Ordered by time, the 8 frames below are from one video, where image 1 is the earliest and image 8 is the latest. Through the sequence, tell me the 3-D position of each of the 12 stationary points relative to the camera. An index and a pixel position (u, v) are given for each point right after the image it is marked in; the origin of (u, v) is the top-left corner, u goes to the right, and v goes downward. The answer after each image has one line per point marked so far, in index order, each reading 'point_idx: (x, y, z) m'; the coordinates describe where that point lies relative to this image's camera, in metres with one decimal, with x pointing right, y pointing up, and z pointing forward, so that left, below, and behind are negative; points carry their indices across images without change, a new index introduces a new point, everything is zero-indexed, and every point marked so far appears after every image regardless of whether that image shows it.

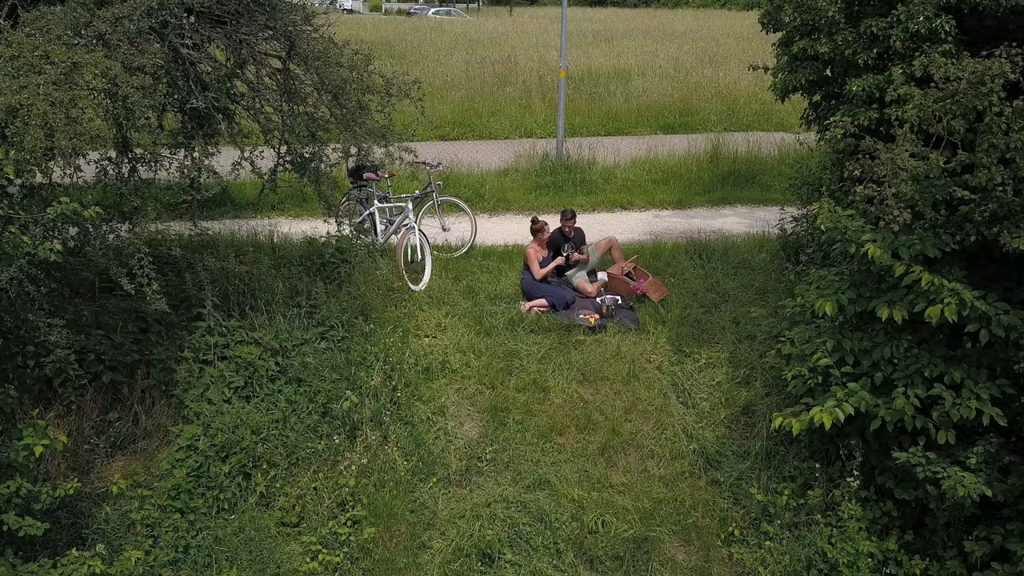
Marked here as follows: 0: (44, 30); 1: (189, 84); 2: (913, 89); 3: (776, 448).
0: (-2.3, +1.3, +4.3) m
1: (-1.9, +1.2, +5.1) m
2: (+2.1, +1.0, +4.4) m
3: (+1.7, -1.1, +5.6) m
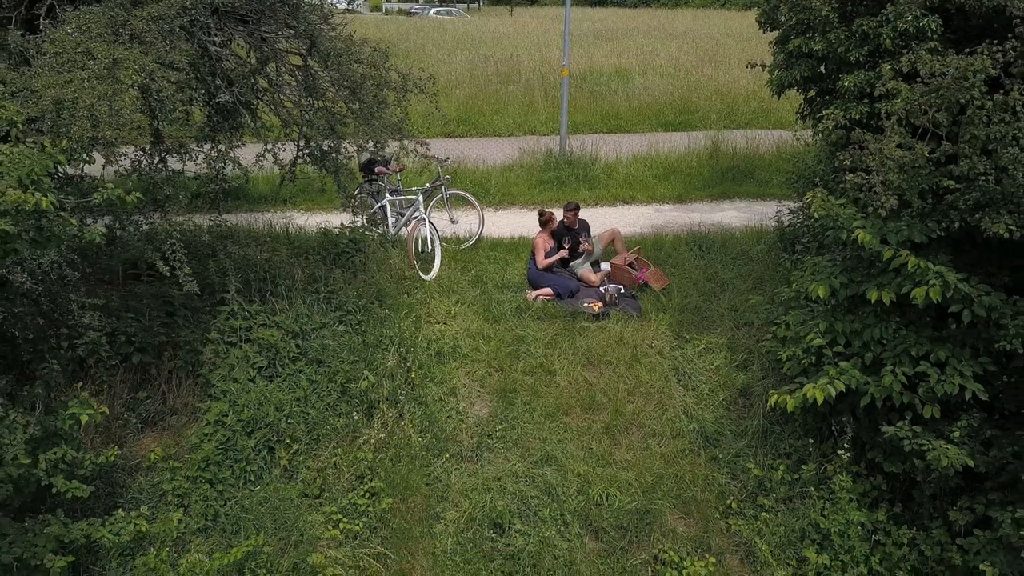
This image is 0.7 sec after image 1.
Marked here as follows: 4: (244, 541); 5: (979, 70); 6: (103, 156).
0: (-2.3, +1.4, +4.6) m
1: (-1.8, +1.3, +5.3) m
2: (+2.1, +1.1, +4.7) m
3: (+1.8, -1.0, +5.9) m
4: (-1.5, -1.4, +4.9) m
5: (+2.4, +1.1, +4.4) m
6: (-2.0, +0.7, +4.5) m
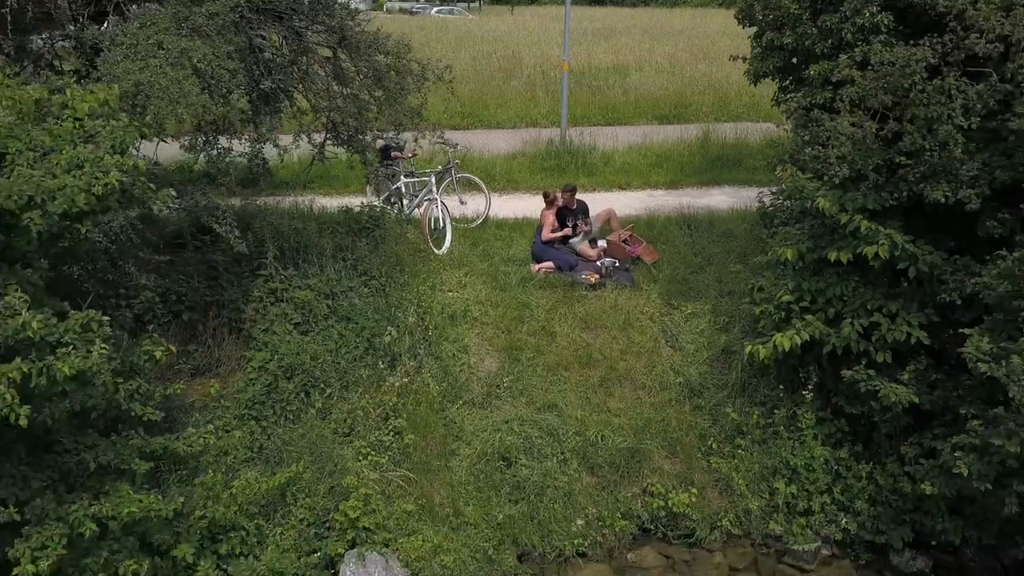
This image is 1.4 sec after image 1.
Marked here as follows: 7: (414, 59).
0: (-2.2, +1.6, +5.3) m
1: (-1.8, +1.6, +6.1) m
2: (+2.2, +1.4, +5.4) m
3: (+1.8, -0.7, +6.7) m
4: (-1.5, -1.2, +5.6) m
5: (+2.4, +1.4, +5.1) m
6: (-1.9, +1.0, +5.2) m
7: (-0.7, +1.8, +6.7) m
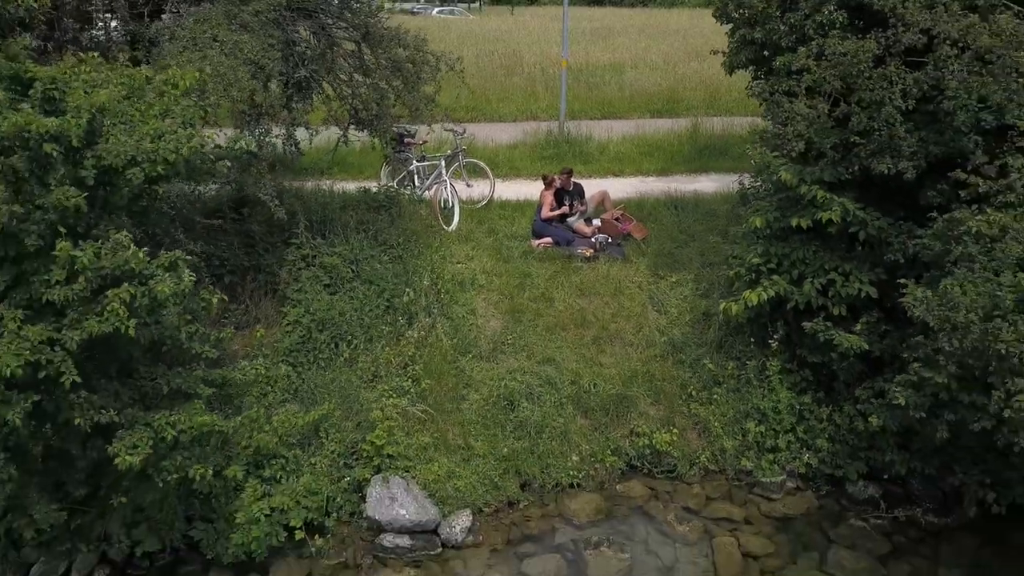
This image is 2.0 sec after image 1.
0: (-2.2, +1.9, +6.2) m
1: (-1.7, +1.8, +6.9) m
2: (+2.2, +1.7, +6.3) m
3: (+1.8, -0.4, +7.5) m
4: (-1.5, -0.9, +6.5) m
5: (+2.5, +1.6, +6.0) m
6: (-1.9, +1.3, +6.0) m
7: (-0.7, +2.1, +7.5) m
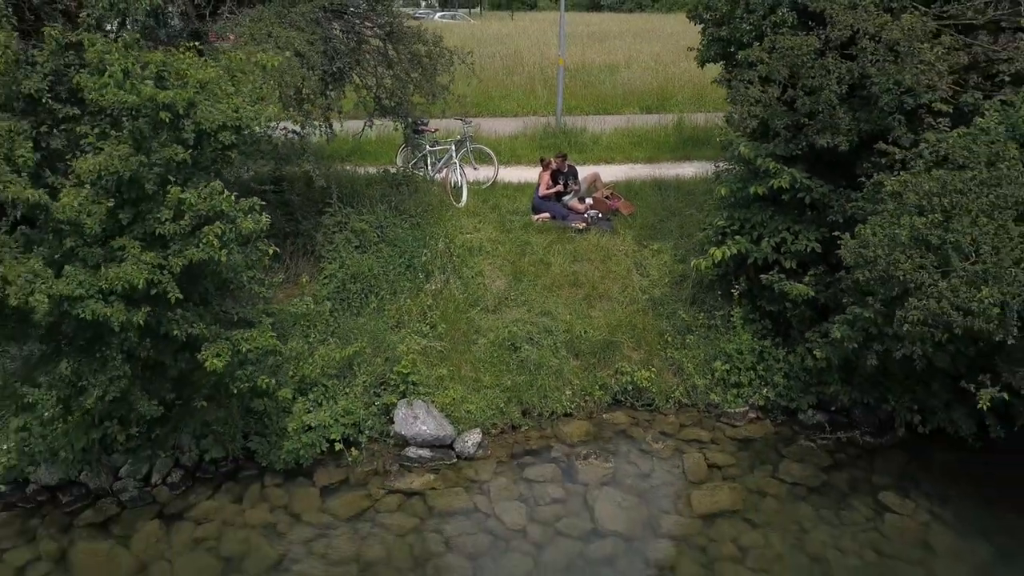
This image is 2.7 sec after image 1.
0: (-2.2, +2.3, +7.4) m
1: (-1.7, +2.2, +8.1) m
2: (+2.2, +2.0, +7.5) m
3: (+1.9, -0.1, +8.7) m
4: (-1.4, -0.5, +7.7) m
5: (+2.5, +2.0, +7.2) m
6: (-1.9, +1.7, +7.3) m
7: (-0.7, +2.5, +8.8) m
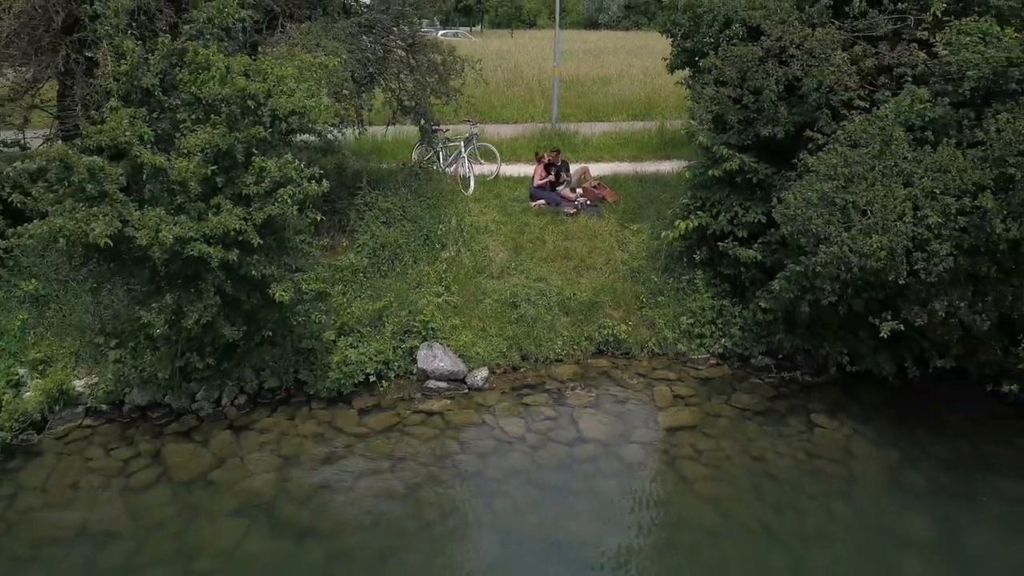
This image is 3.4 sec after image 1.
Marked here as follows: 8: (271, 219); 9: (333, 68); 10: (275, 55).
0: (-2.2, +2.7, +9.1) m
1: (-1.7, +2.6, +9.8) m
2: (+2.2, +2.4, +9.2) m
3: (+1.9, +0.3, +10.3) m
4: (-1.4, -0.1, +9.3) m
5: (+2.5, +2.4, +8.9) m
6: (-1.9, +2.0, +8.9) m
7: (-0.7, +2.8, +10.4) m
8: (-2.0, +0.6, +7.2) m
9: (-1.9, +2.2, +8.8) m
10: (-2.4, +2.3, +8.6) m
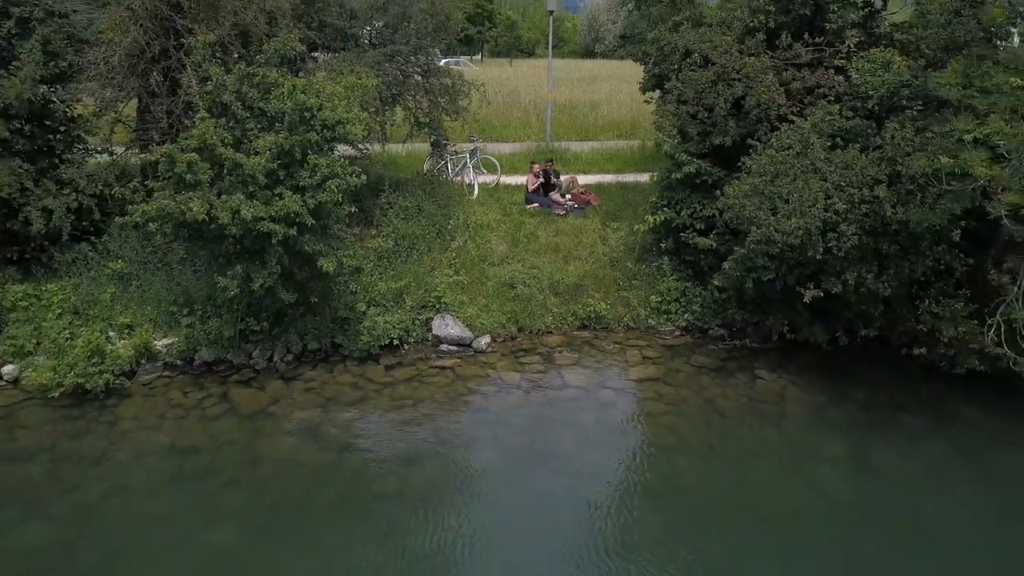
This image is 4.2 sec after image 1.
0: (-2.2, +2.9, +11.1) m
1: (-1.7, +2.8, +11.8) m
2: (+2.2, +2.6, +11.2) m
3: (+1.9, +0.5, +12.3) m
4: (-1.4, +0.1, +11.2) m
5: (+2.5, +2.7, +10.9) m
6: (-1.9, +2.3, +10.9) m
7: (-0.7, +3.0, +12.5) m
8: (-2.0, +0.9, +9.2) m
9: (-1.9, +2.5, +10.8) m
10: (-2.4, +2.6, +10.6) m
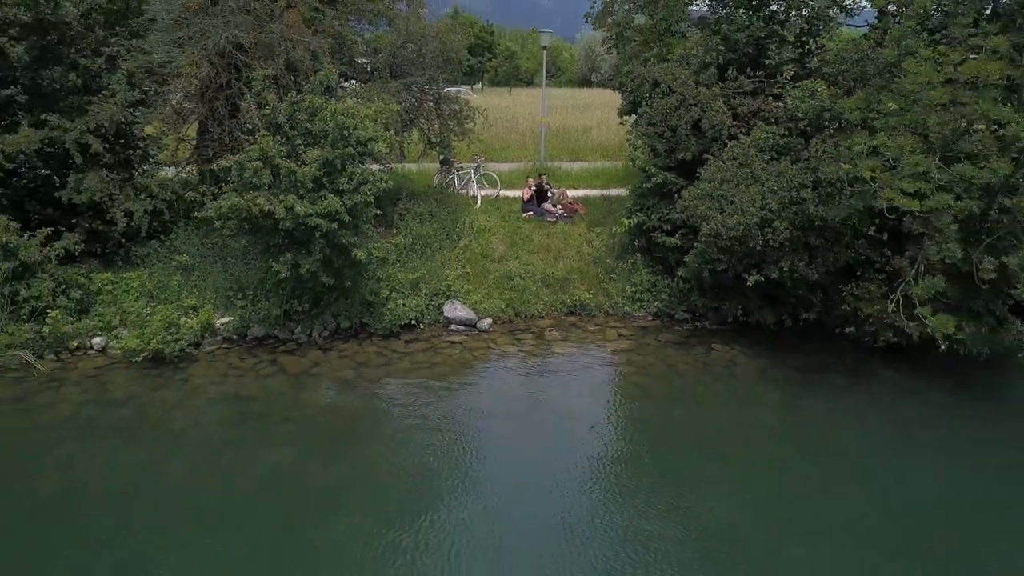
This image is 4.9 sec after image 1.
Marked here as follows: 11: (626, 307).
0: (-2.2, +3.1, +13.3) m
1: (-1.8, +2.9, +14.1) m
2: (+2.2, +2.8, +13.4) m
3: (+1.8, +0.6, +14.4) m
4: (-1.5, +0.2, +13.4) m
5: (+2.4, +2.8, +13.1) m
6: (-1.9, +2.4, +13.1) m
7: (-0.7, +3.1, +14.7) m
8: (-2.1, +1.1, +11.3) m
9: (-1.9, +2.6, +13.0) m
10: (-2.4, +2.7, +12.8) m
11: (+1.8, -0.3, +13.7) m
